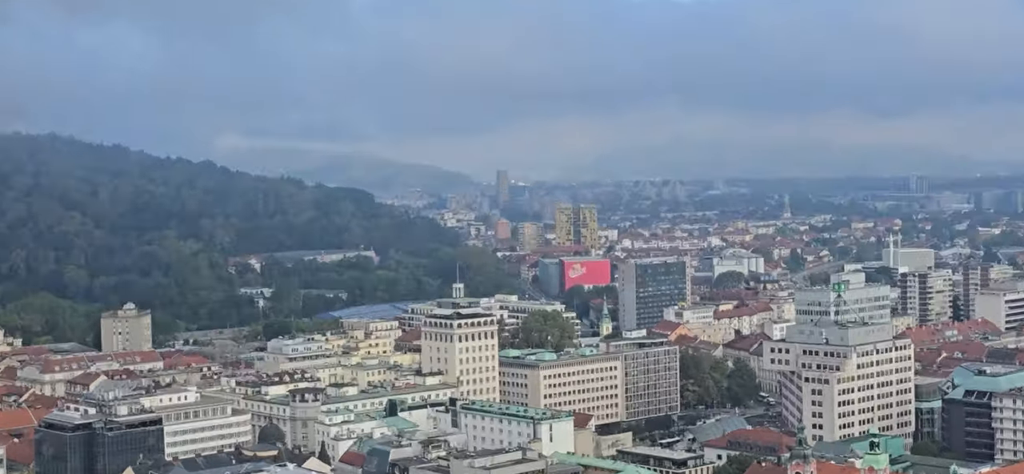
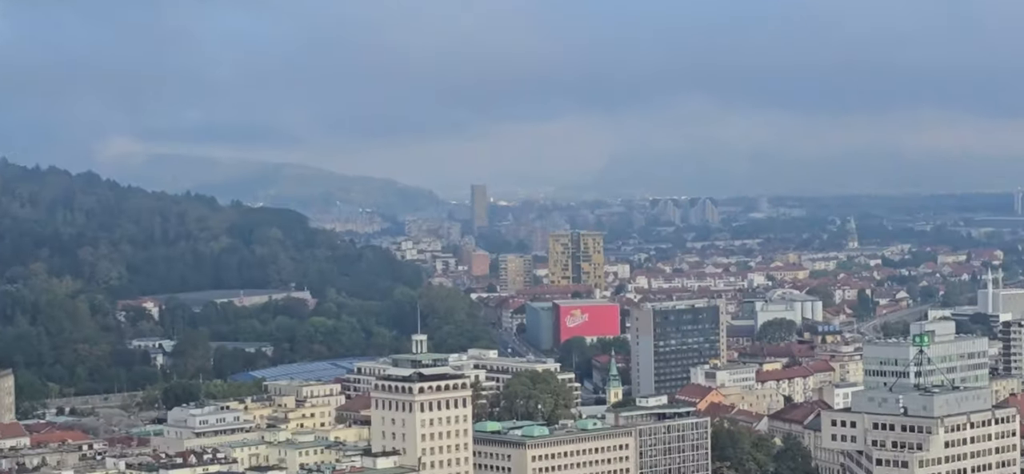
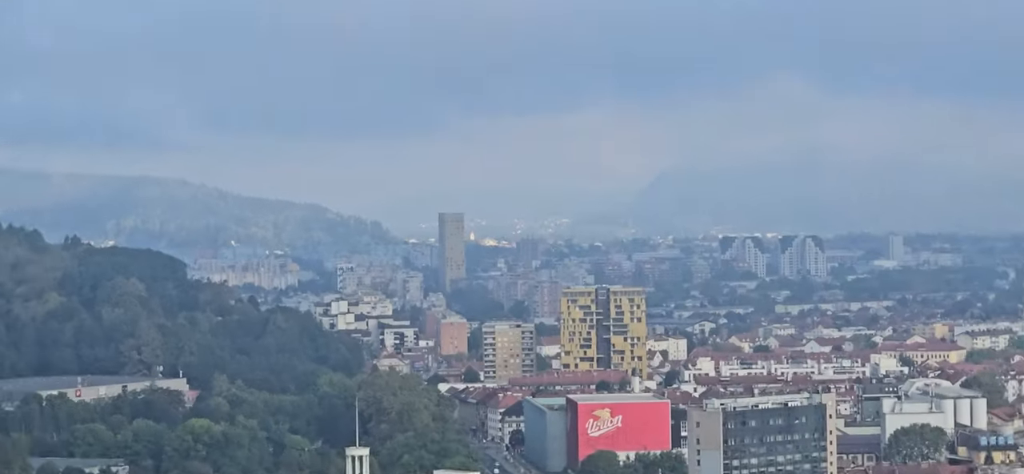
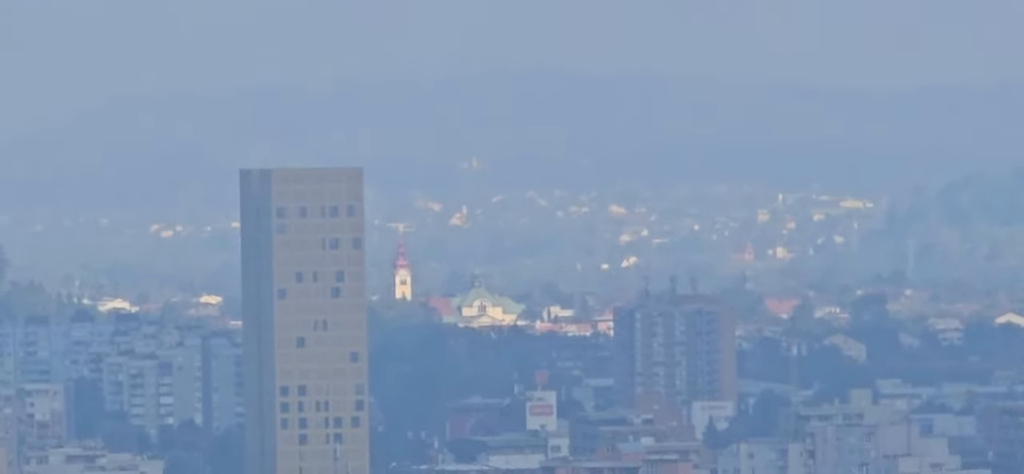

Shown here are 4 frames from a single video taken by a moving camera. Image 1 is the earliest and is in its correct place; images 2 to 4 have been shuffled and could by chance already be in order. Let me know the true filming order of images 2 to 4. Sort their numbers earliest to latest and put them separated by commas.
2, 3, 4
